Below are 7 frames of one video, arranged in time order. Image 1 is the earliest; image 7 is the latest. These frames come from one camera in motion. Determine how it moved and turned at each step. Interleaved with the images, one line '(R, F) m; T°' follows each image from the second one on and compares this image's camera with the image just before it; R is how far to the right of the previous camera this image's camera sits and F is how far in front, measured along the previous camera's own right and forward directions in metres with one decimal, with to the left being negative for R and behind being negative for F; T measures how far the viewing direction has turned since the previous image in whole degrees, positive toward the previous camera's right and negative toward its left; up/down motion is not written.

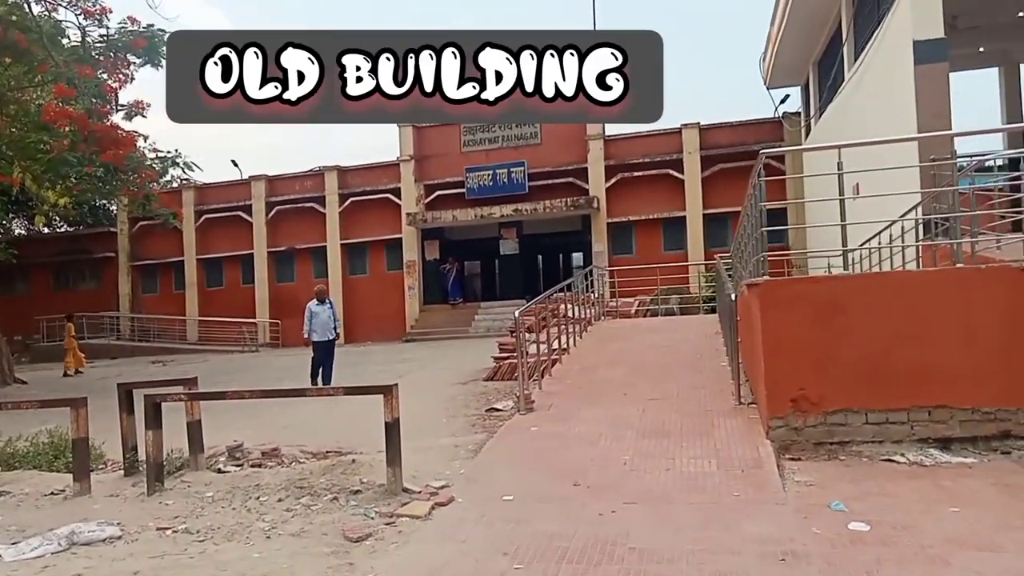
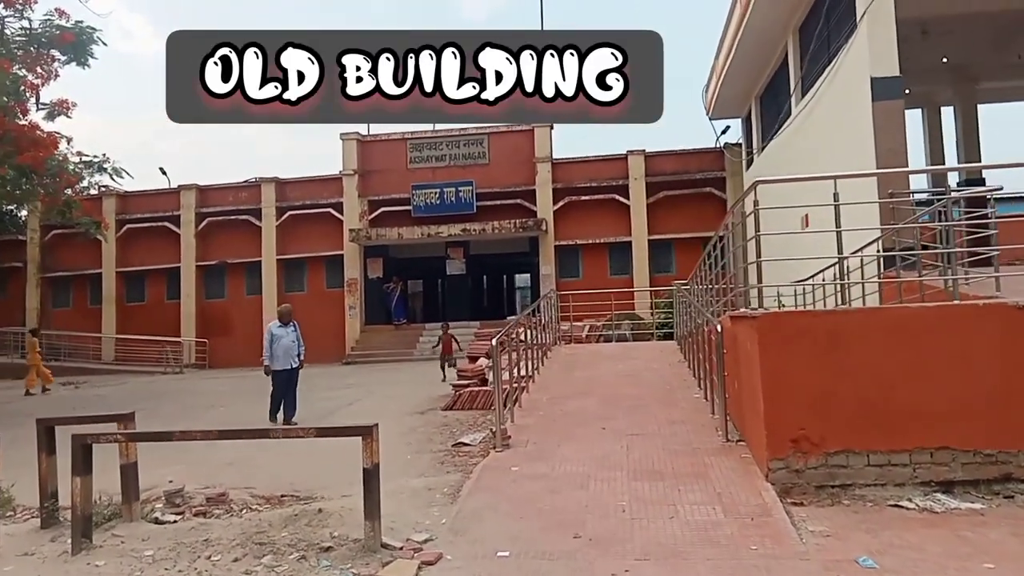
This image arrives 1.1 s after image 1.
(-0.4, +0.6) m; +5°
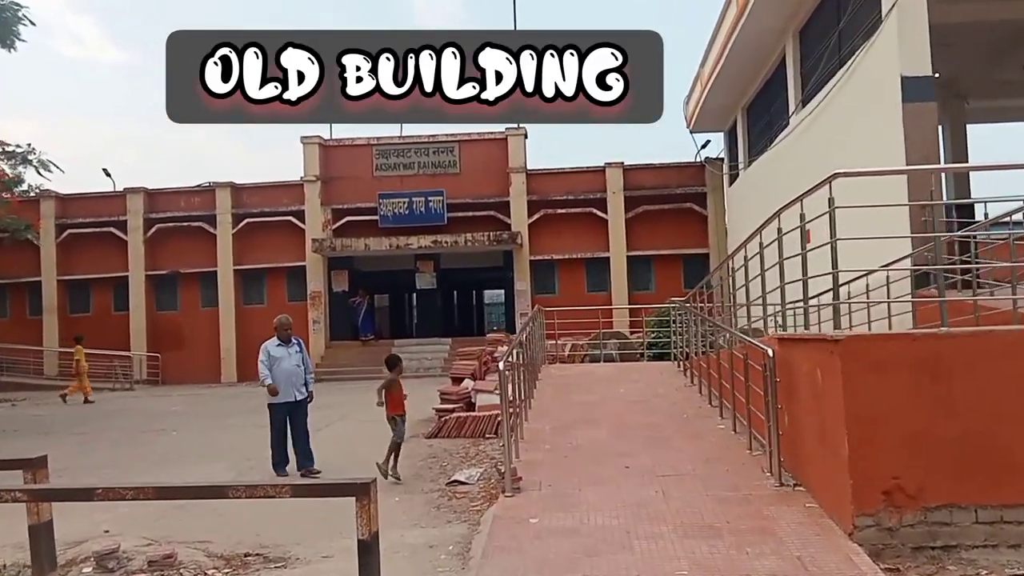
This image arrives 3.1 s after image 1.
(-0.5, +1.2) m; +3°
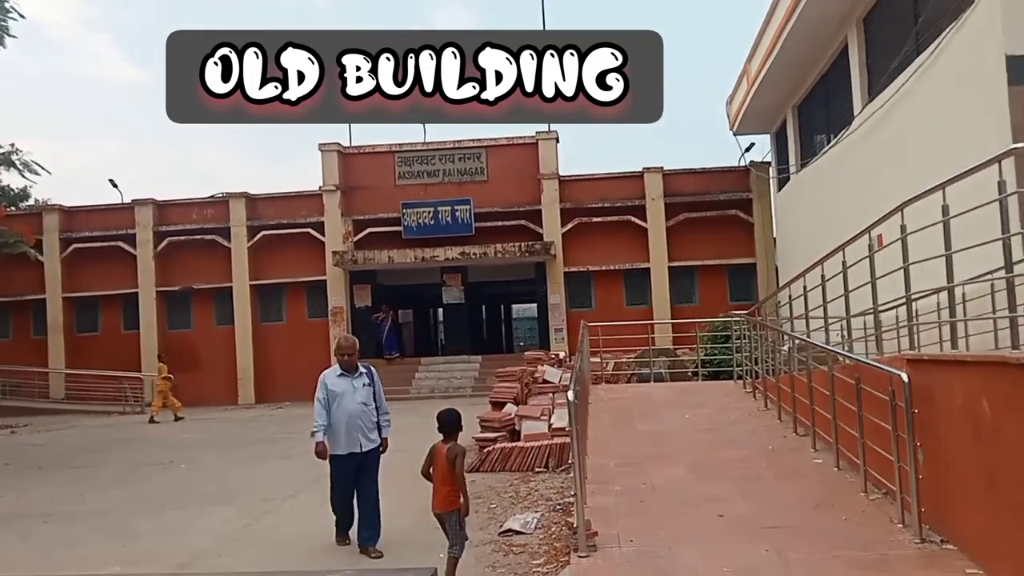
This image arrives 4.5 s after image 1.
(-0.3, +1.2) m; -1°
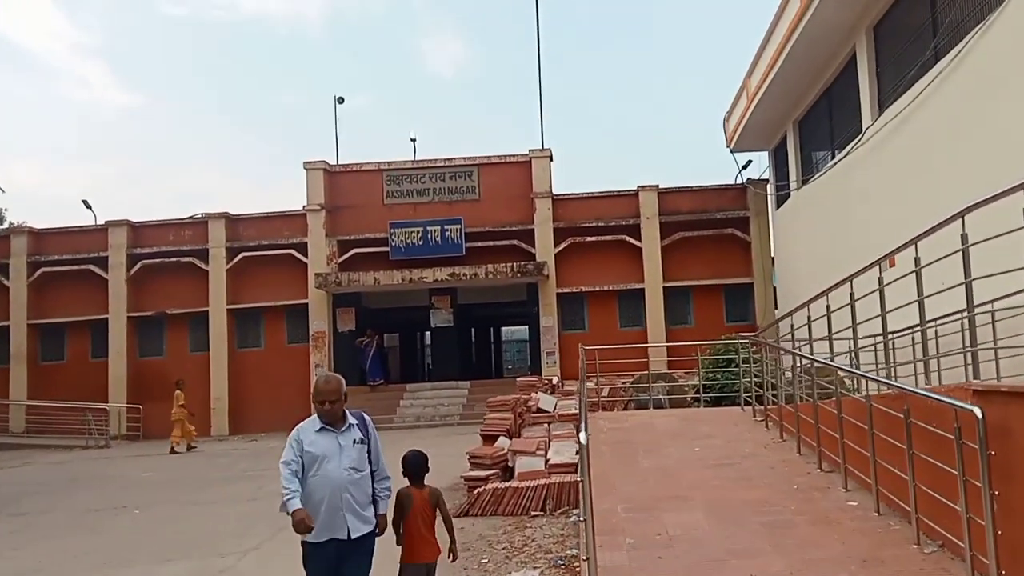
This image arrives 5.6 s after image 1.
(0.0, +0.8) m; +1°
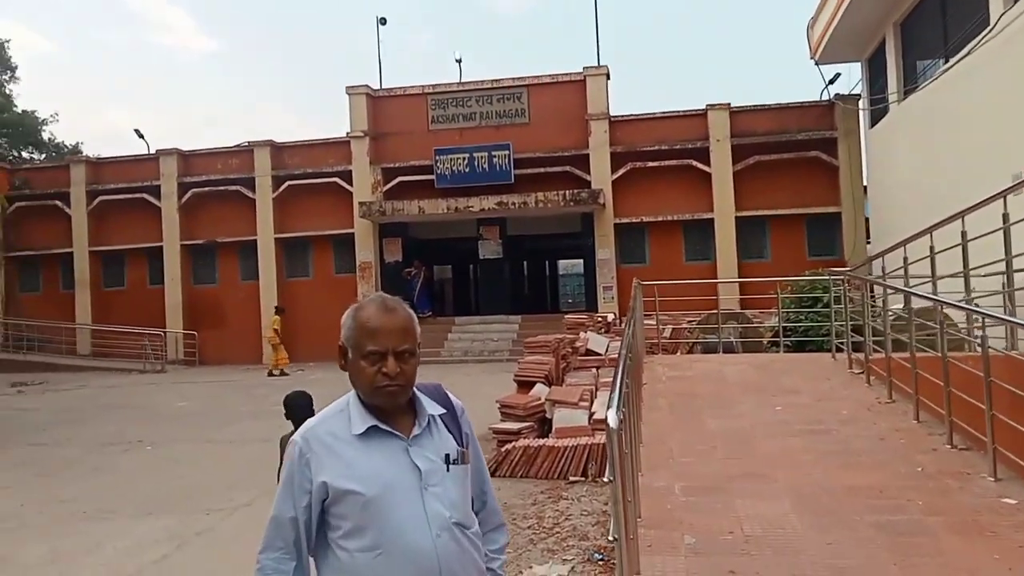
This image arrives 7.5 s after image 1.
(+0.2, +1.5) m; -5°
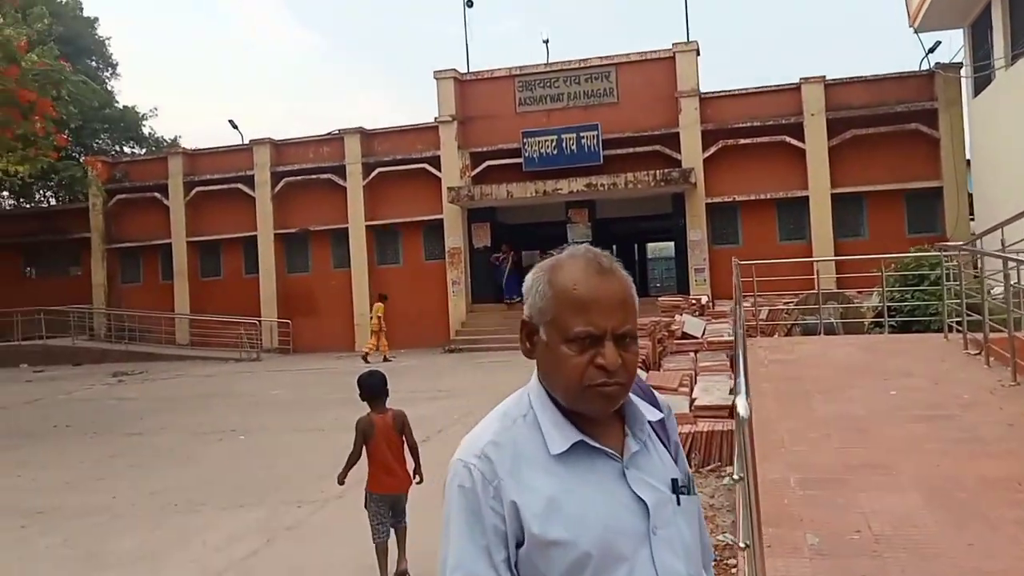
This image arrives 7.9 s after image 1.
(-0.1, +0.1) m; -6°
